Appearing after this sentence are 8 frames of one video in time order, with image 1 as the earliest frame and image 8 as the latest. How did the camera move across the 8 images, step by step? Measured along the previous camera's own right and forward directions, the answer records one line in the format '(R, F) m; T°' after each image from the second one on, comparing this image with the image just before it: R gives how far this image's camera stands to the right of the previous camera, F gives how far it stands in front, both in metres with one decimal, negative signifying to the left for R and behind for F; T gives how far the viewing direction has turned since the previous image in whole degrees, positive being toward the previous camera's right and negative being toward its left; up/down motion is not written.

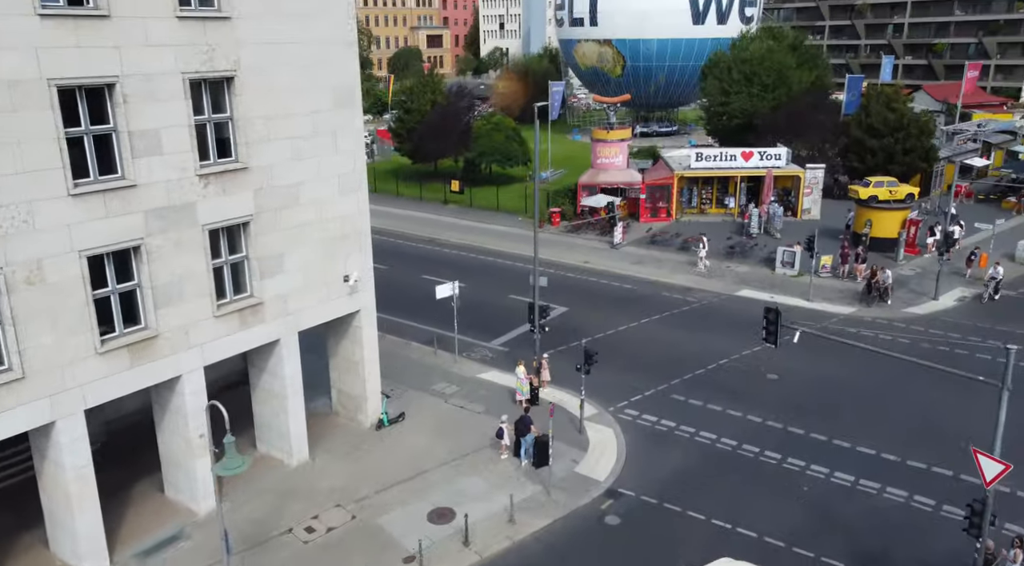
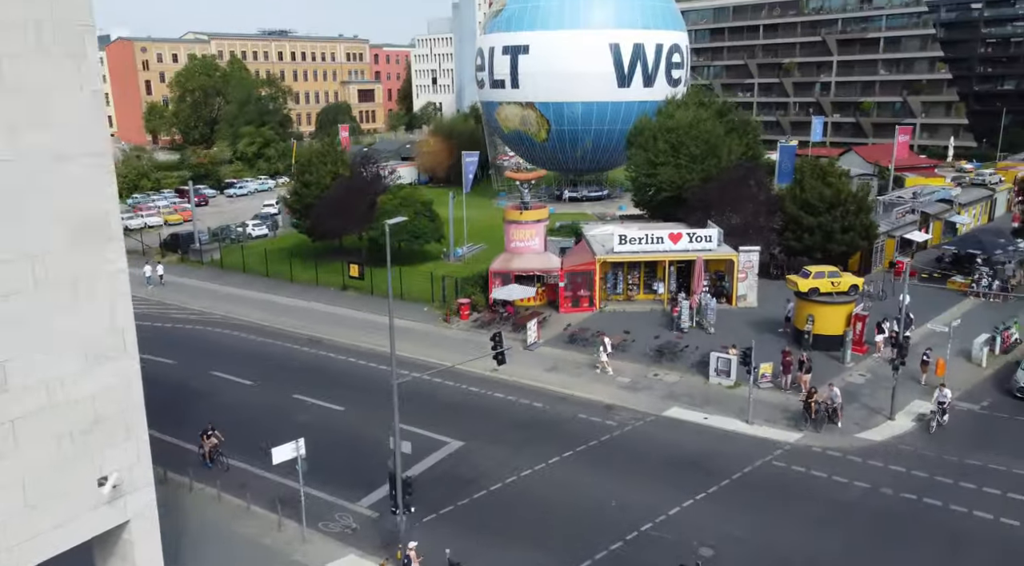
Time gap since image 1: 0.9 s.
(+1.6, +3.8) m; +4°
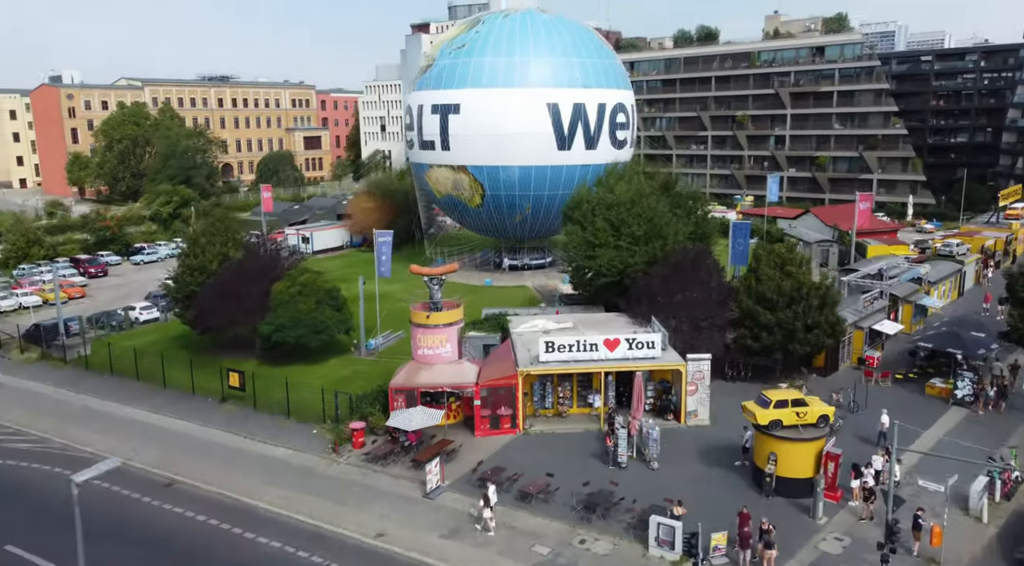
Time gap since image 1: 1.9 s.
(+1.8, +4.7) m; +3°
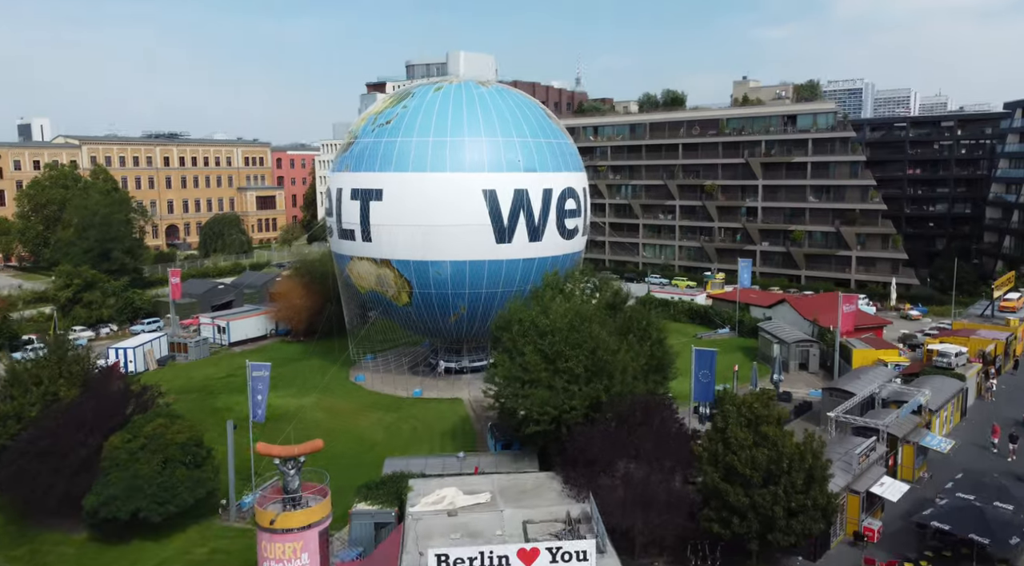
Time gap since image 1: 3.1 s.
(+2.2, +6.3) m; +2°
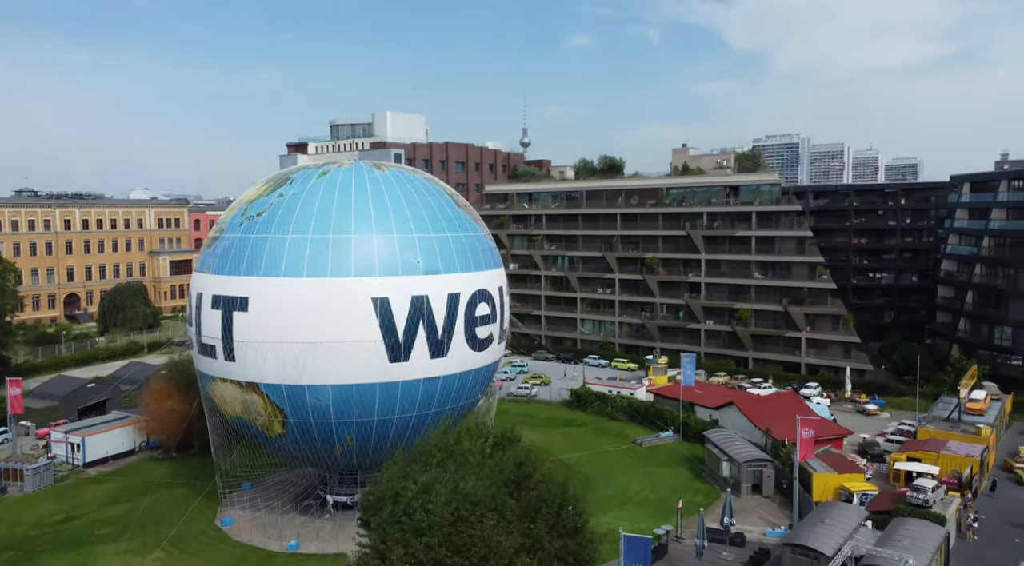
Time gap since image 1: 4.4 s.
(+2.1, +6.4) m; +4°
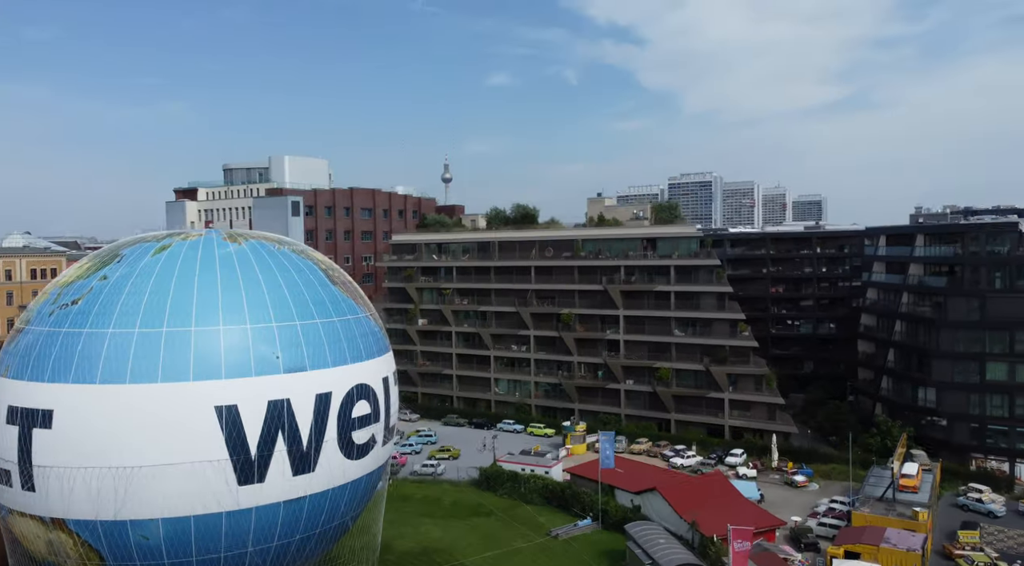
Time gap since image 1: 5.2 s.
(+1.4, +5.1) m; +6°
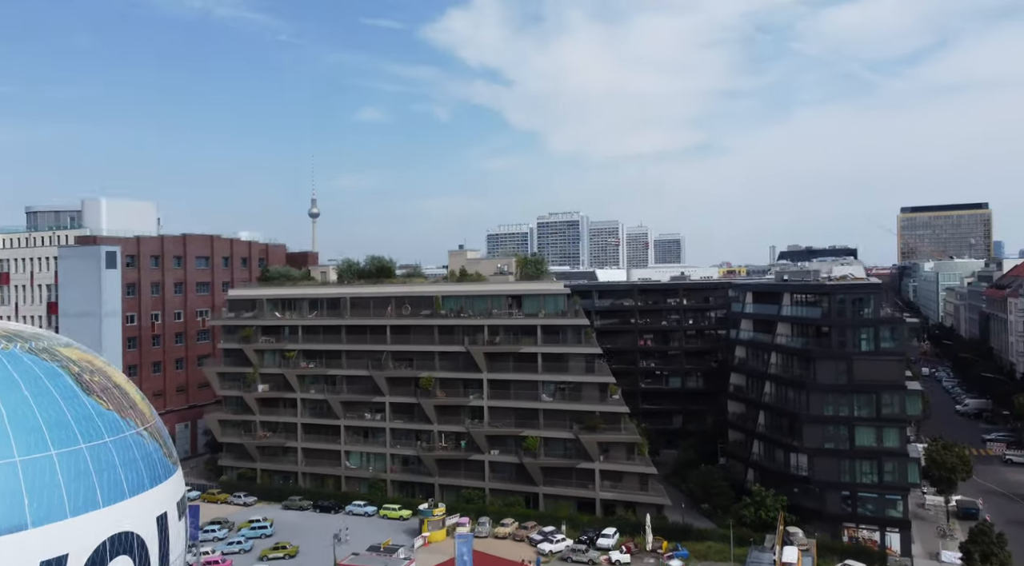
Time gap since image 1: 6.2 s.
(+1.5, +5.8) m; +9°
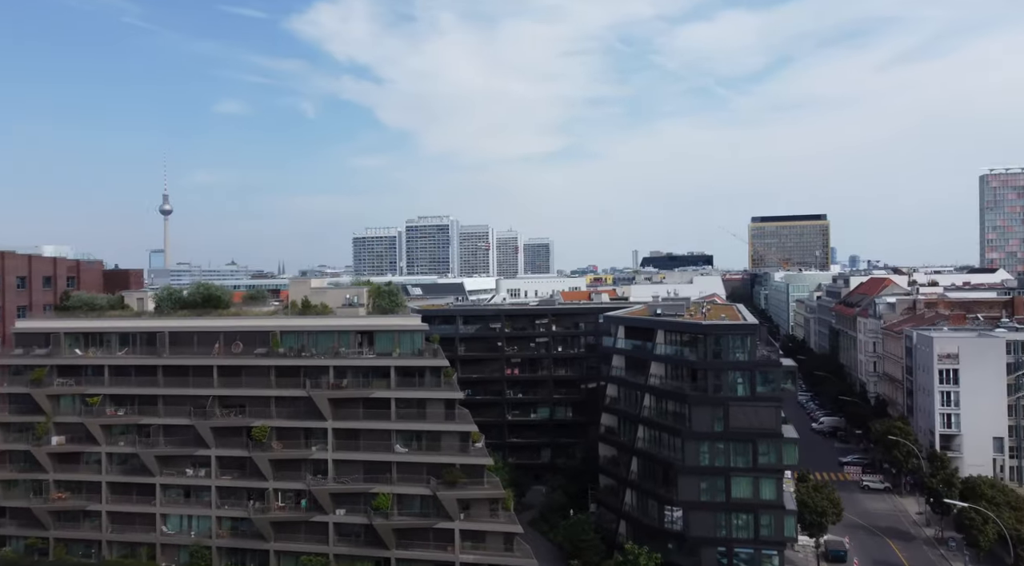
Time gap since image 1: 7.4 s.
(+1.3, +6.7) m; +10°
